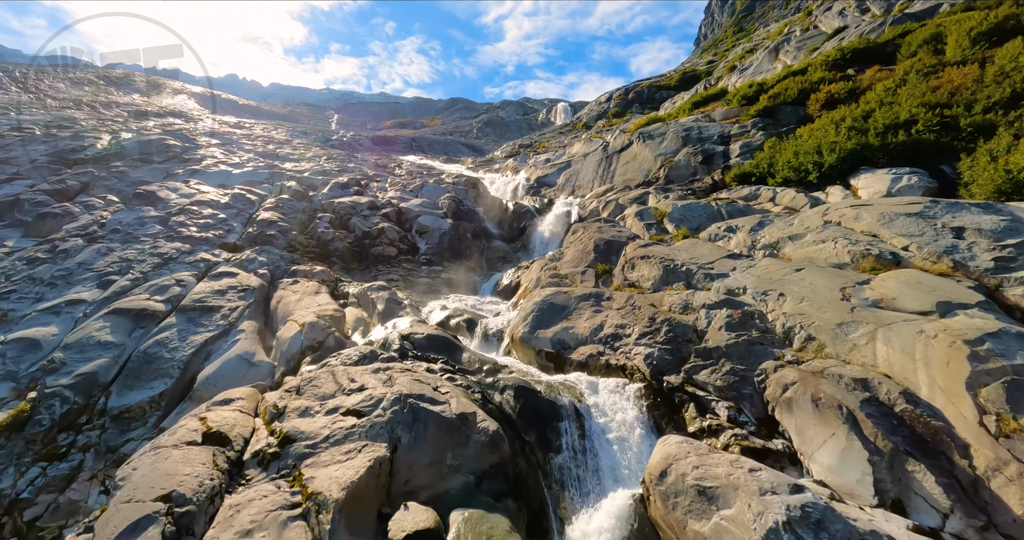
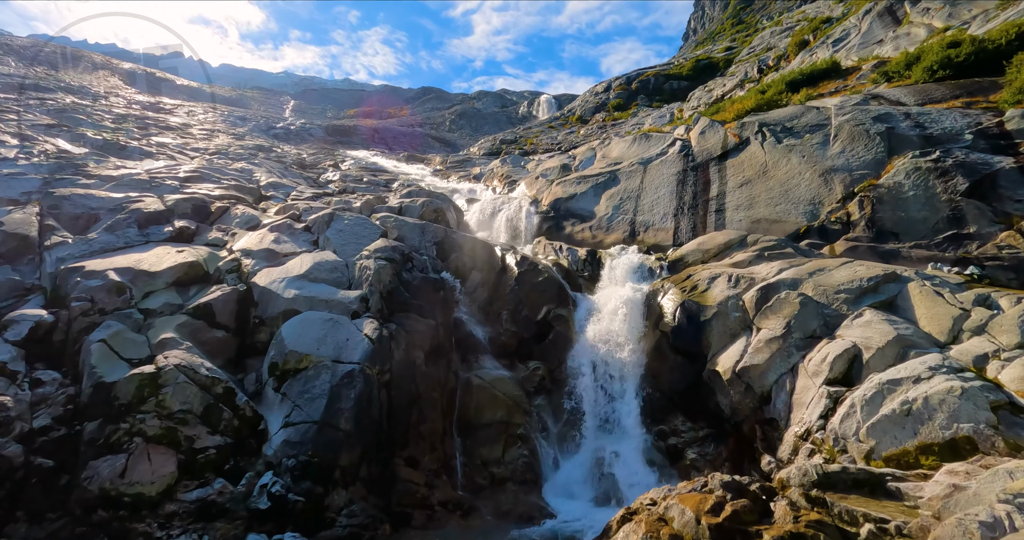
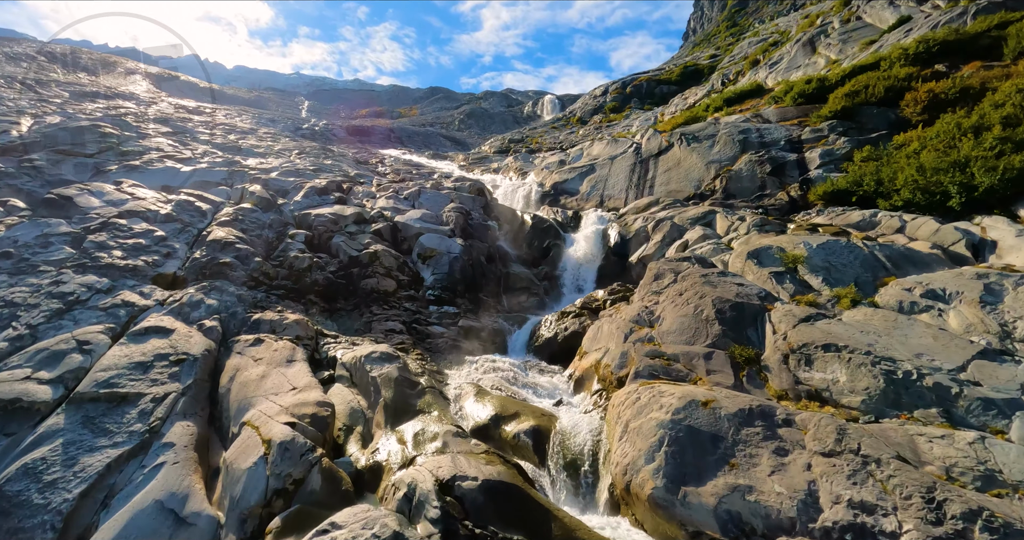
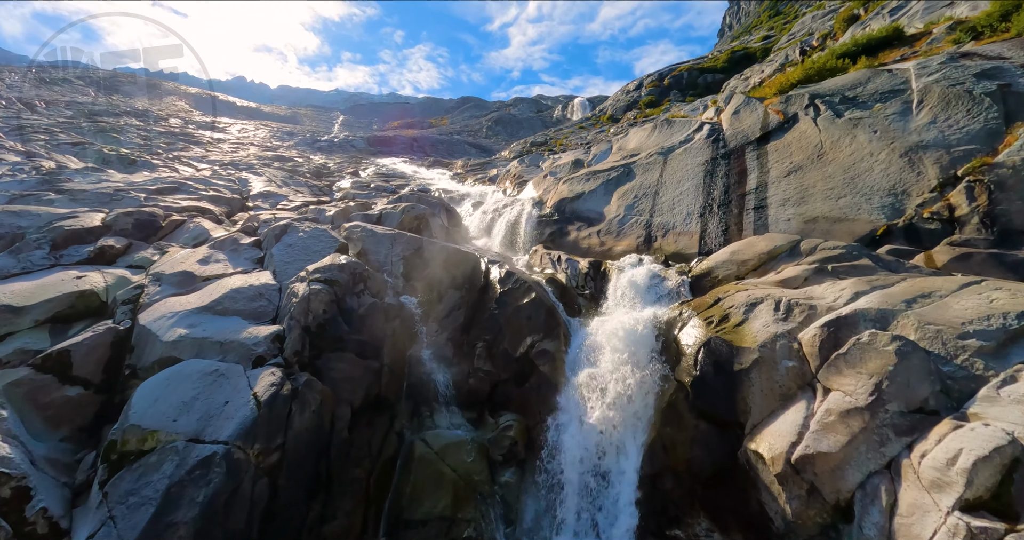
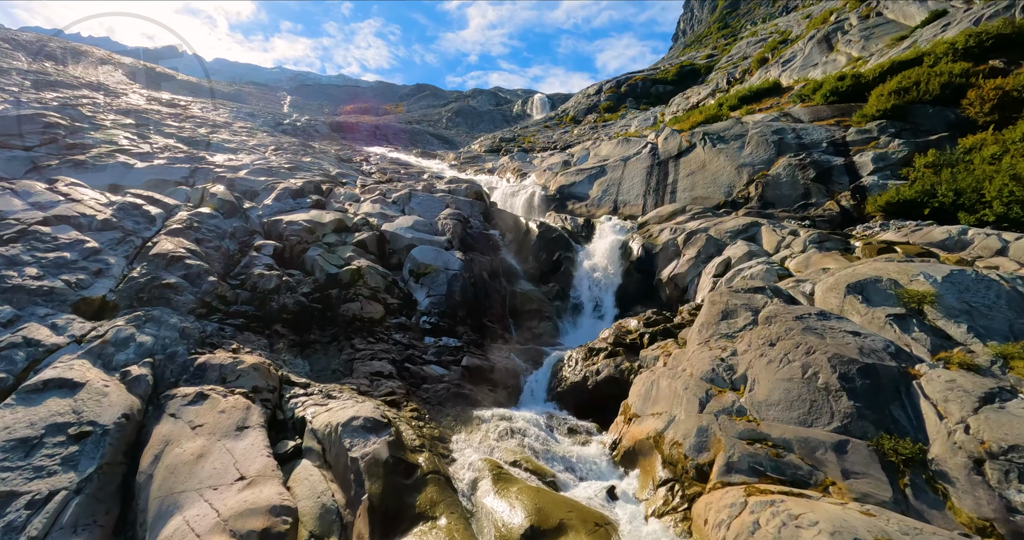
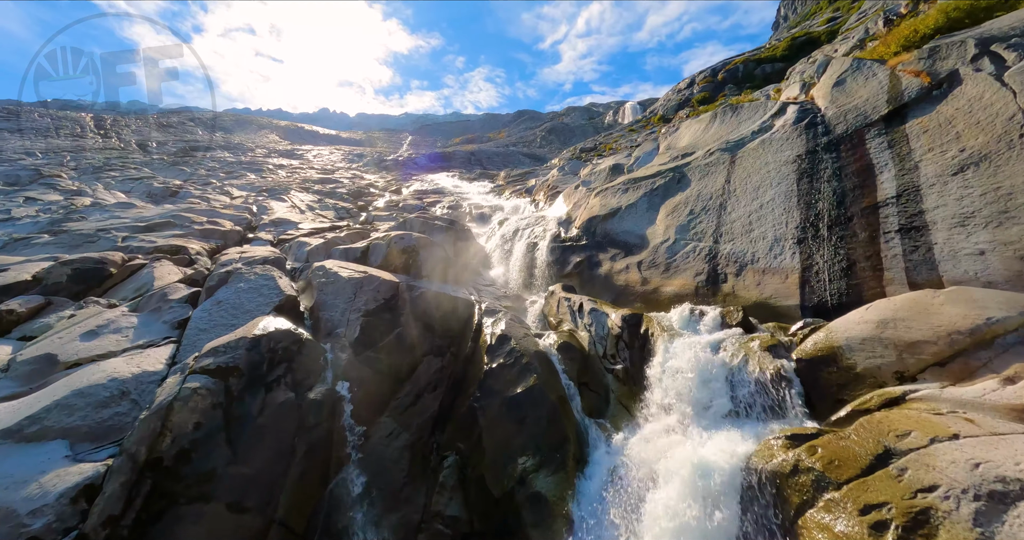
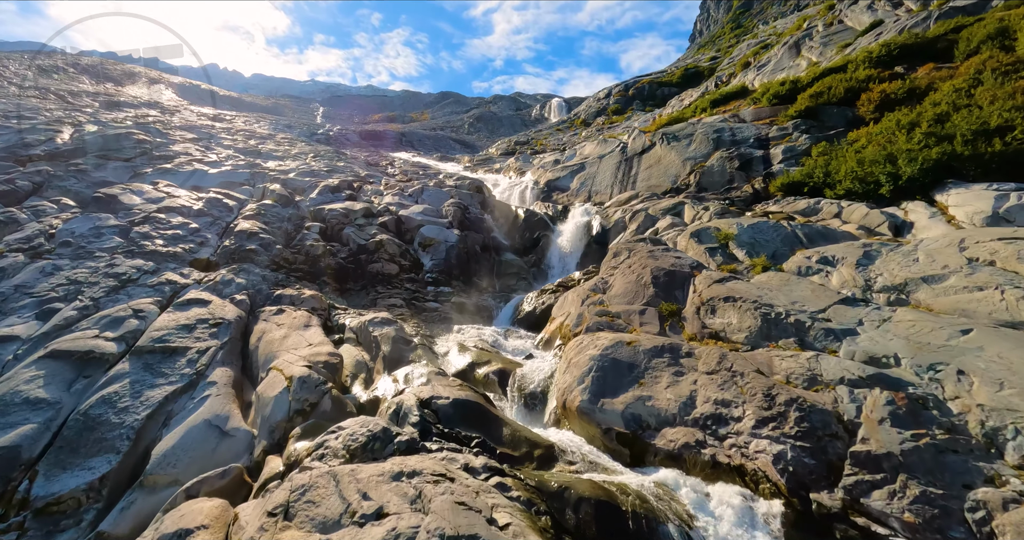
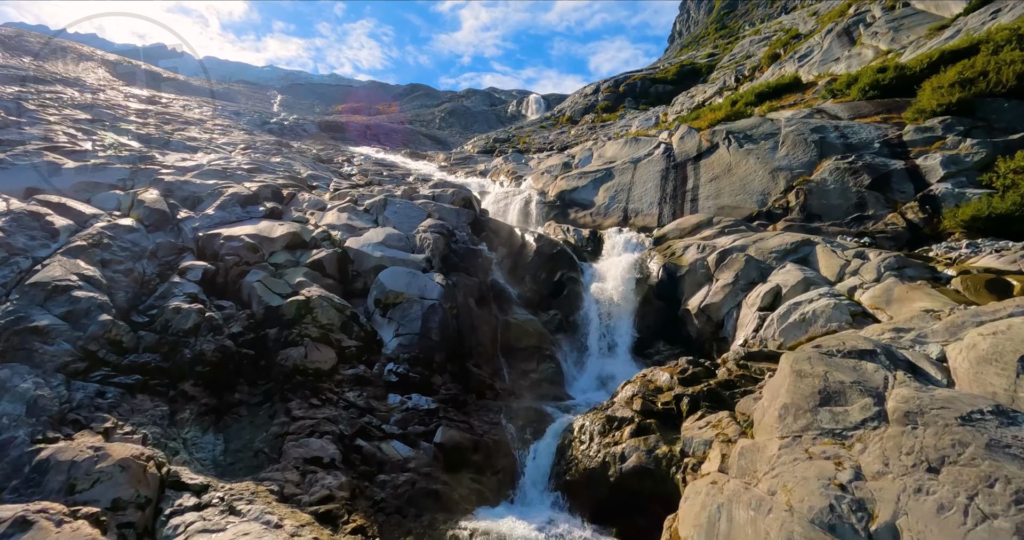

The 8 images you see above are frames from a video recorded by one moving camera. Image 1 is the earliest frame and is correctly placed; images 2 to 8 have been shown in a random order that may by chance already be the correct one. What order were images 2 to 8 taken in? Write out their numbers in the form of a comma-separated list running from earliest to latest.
7, 3, 5, 8, 2, 4, 6
